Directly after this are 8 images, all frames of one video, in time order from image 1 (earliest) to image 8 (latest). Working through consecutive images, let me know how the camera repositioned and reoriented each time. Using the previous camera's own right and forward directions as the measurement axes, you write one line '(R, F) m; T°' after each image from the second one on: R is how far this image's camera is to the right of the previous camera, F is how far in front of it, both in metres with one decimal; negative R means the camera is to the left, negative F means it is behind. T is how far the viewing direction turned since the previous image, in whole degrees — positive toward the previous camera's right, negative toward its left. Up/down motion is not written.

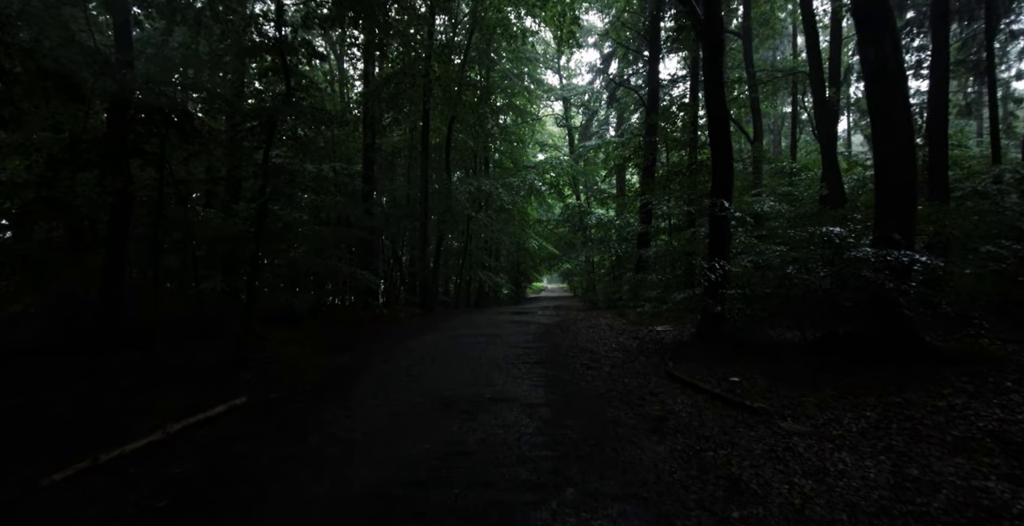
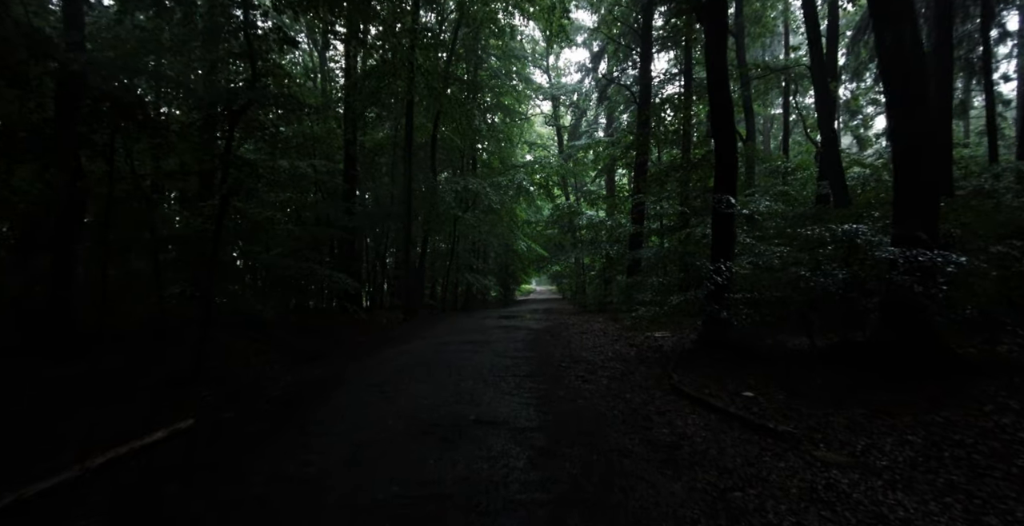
(0.0, +0.7) m; +1°
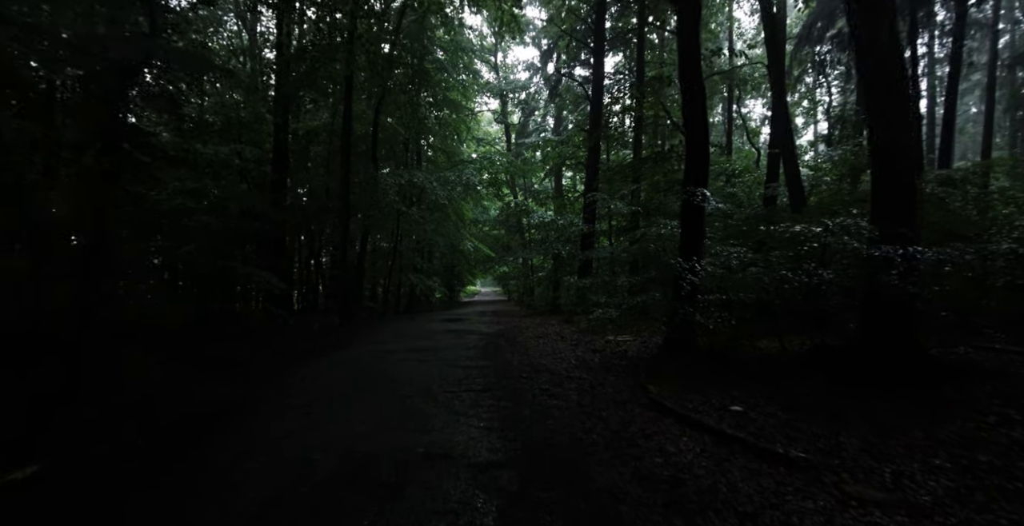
(-0.1, +0.9) m; +6°
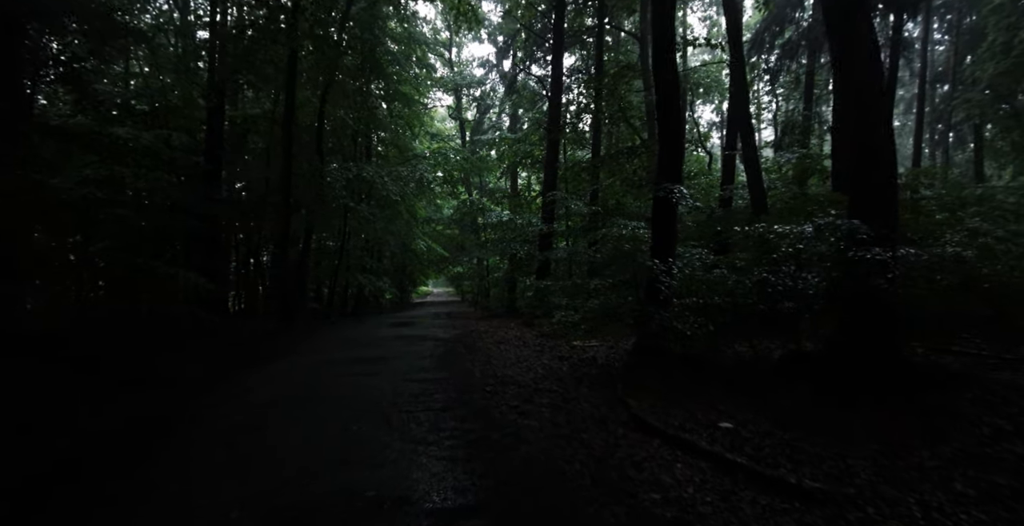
(-0.1, +0.6) m; +6°
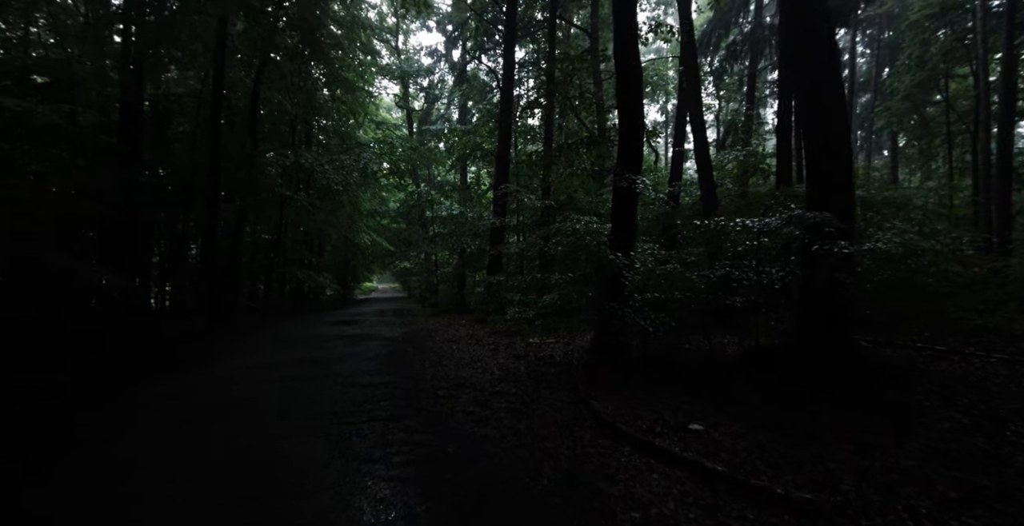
(-0.1, +0.4) m; +6°
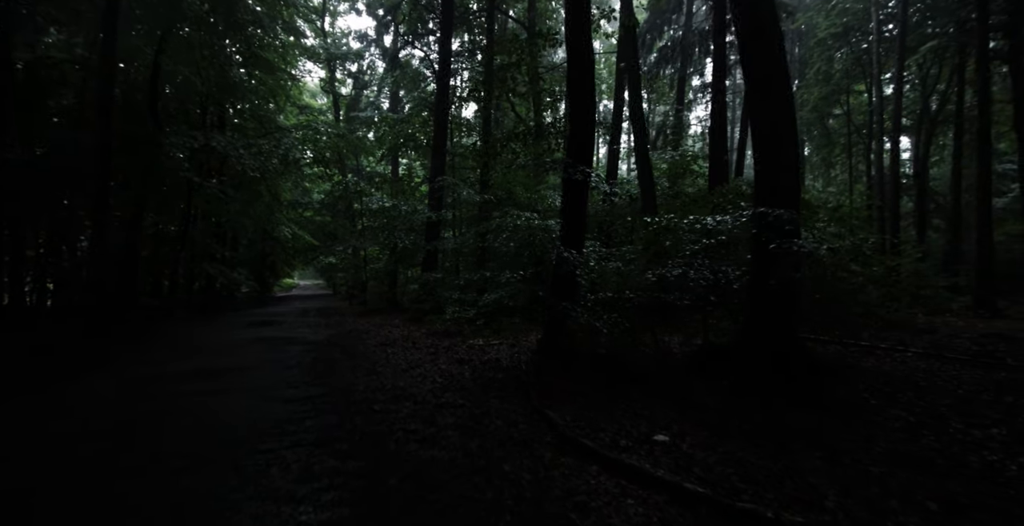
(-0.2, +0.5) m; +8°
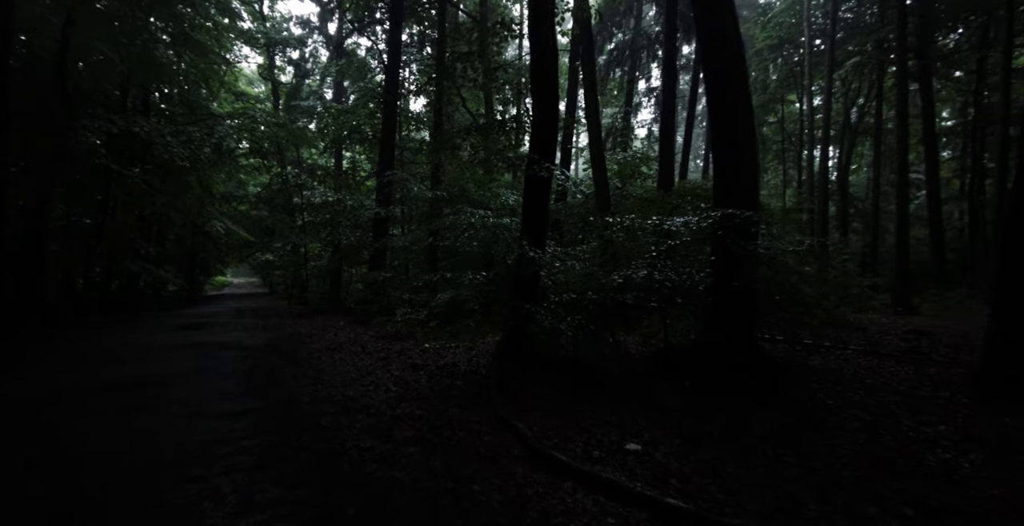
(-0.1, +0.3) m; +6°
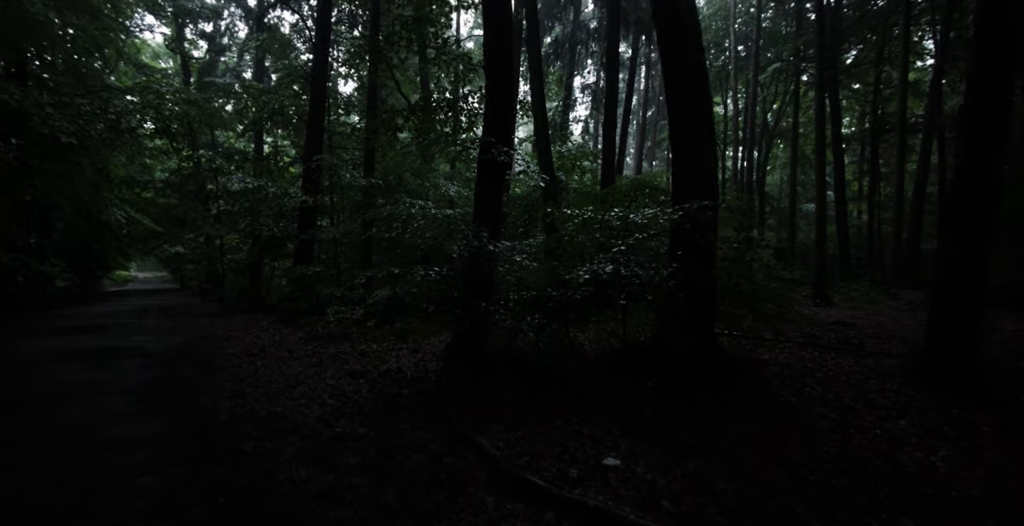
(-0.2, +0.5) m; +8°
